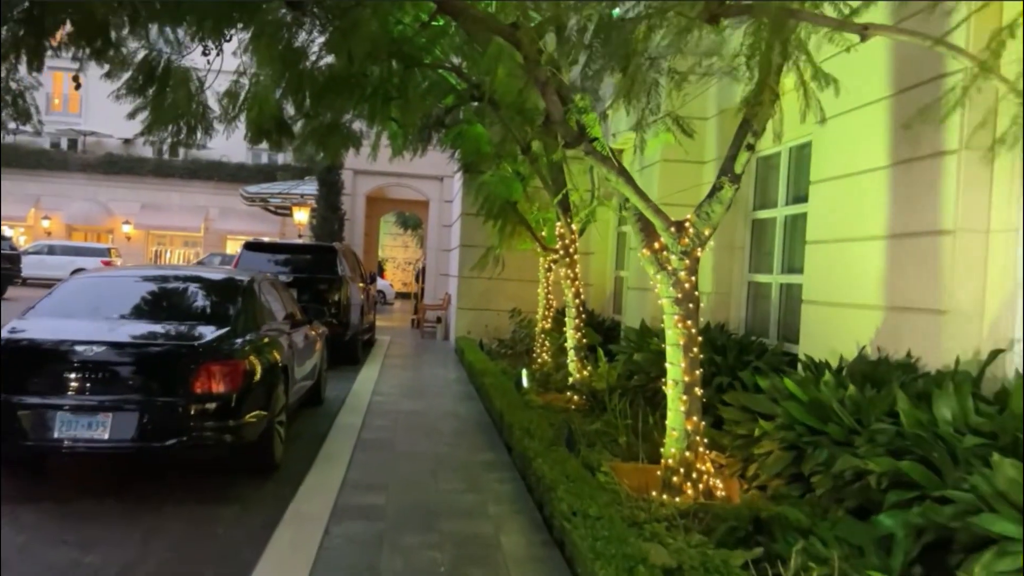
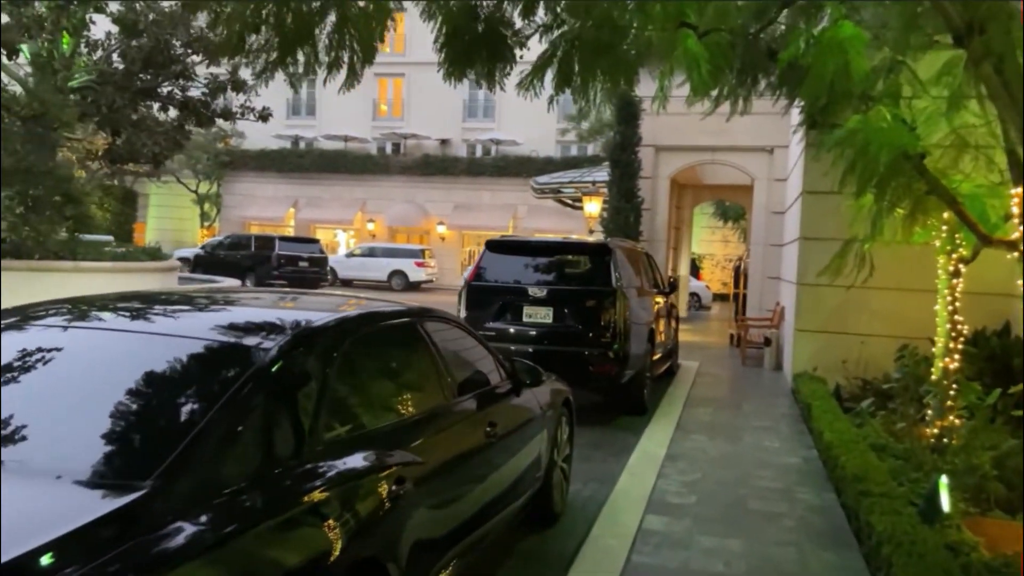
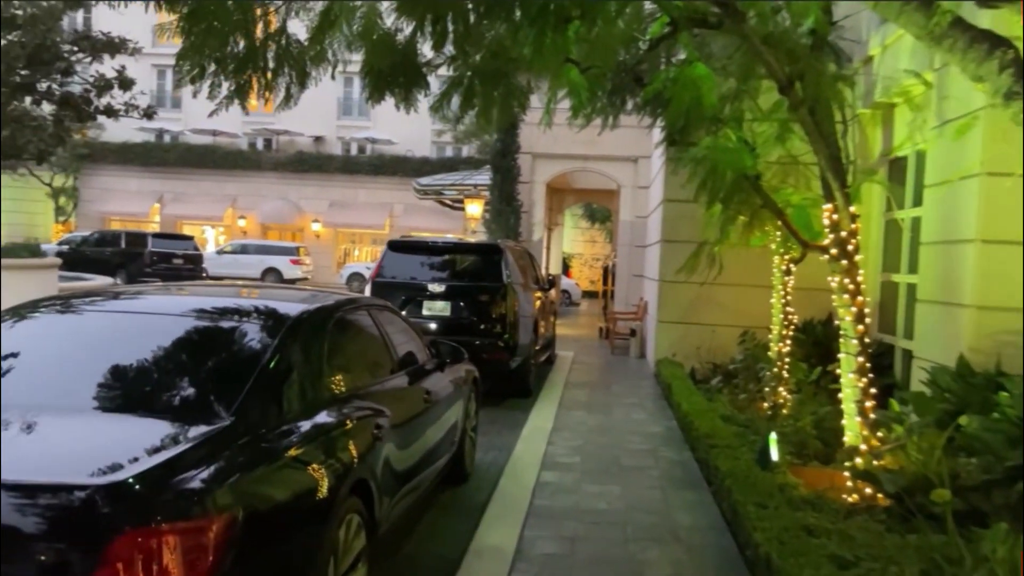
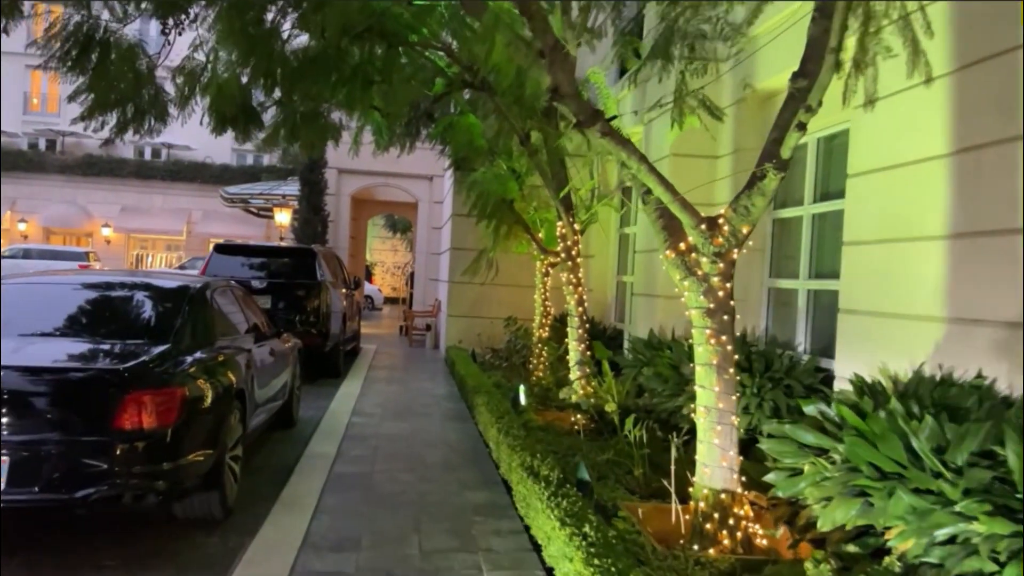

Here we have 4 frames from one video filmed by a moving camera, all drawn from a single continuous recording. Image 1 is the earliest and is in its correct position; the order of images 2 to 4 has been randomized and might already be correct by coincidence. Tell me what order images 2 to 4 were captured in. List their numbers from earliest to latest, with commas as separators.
4, 3, 2
